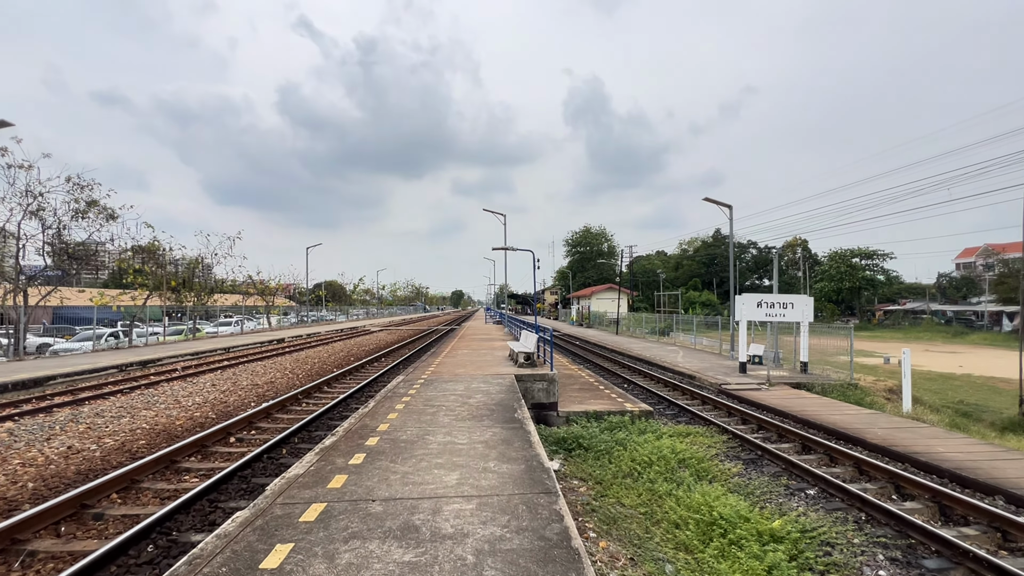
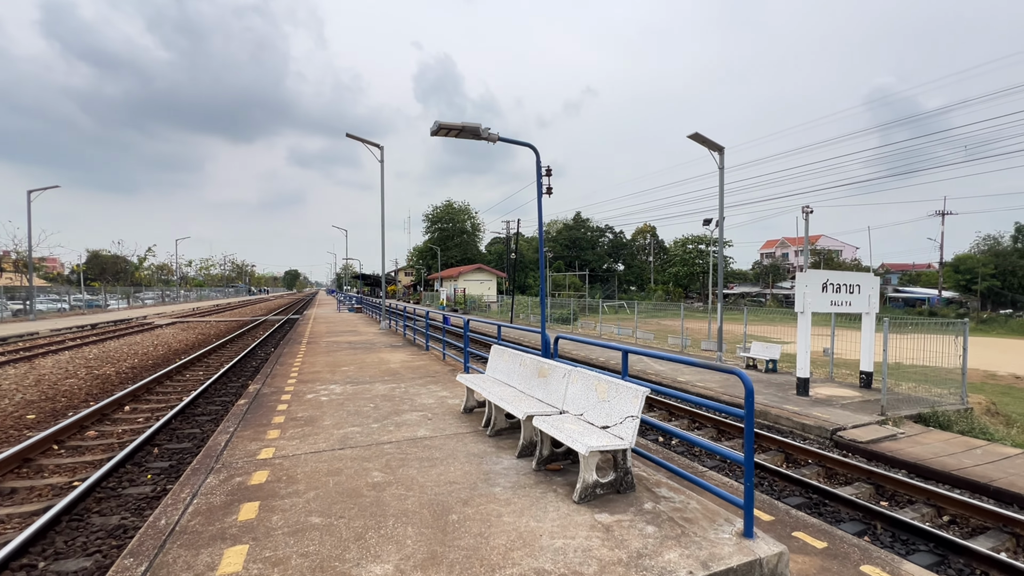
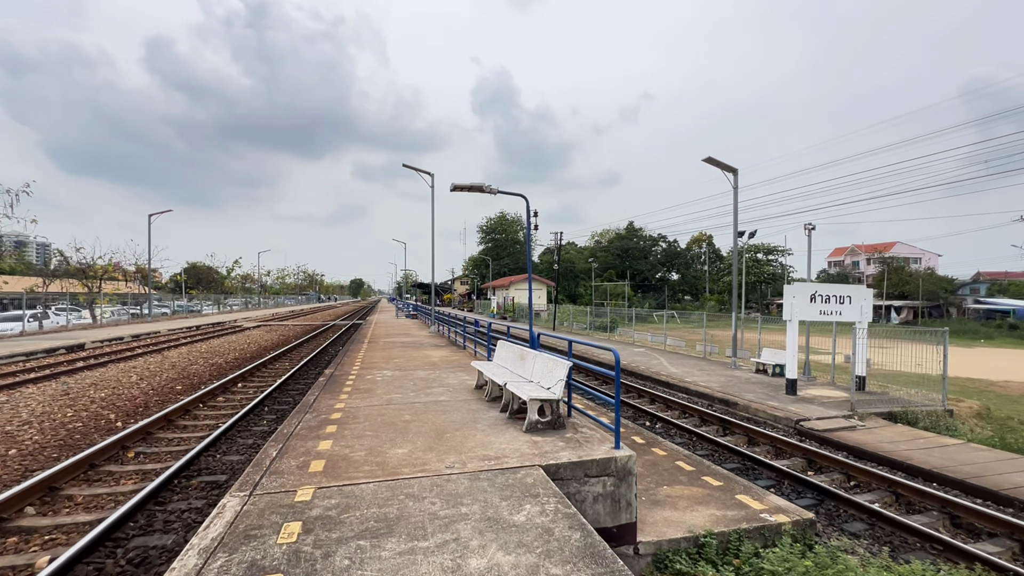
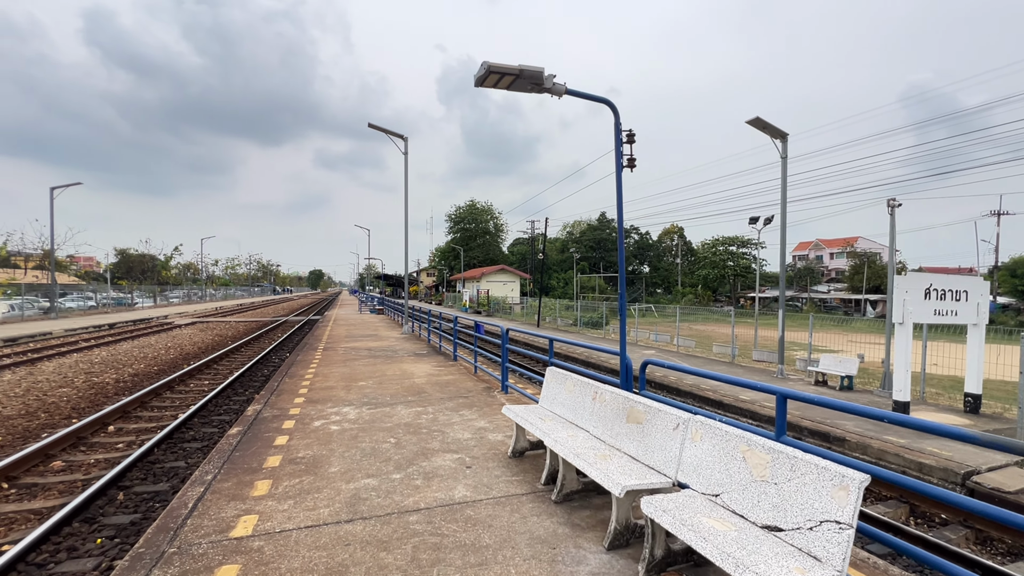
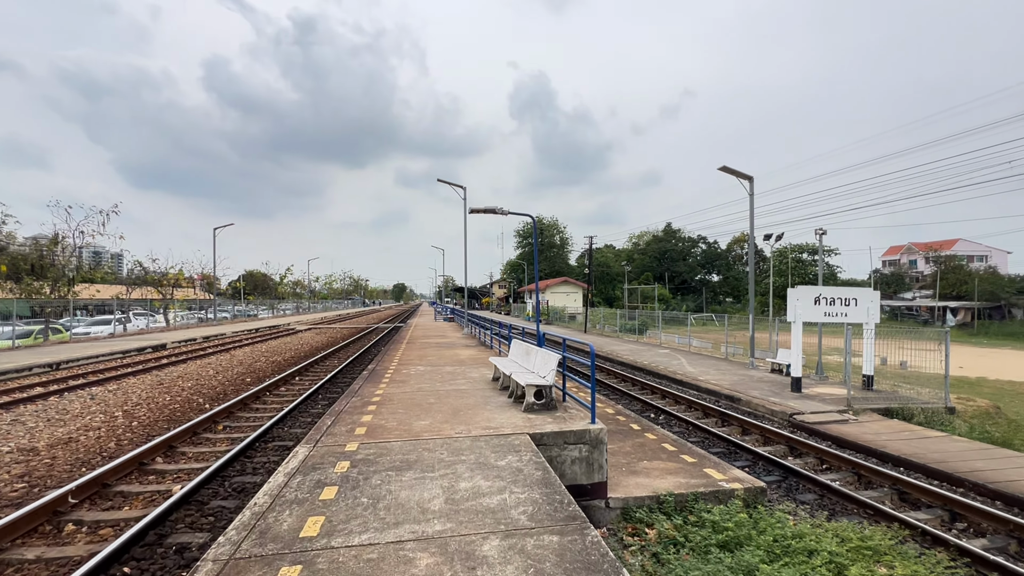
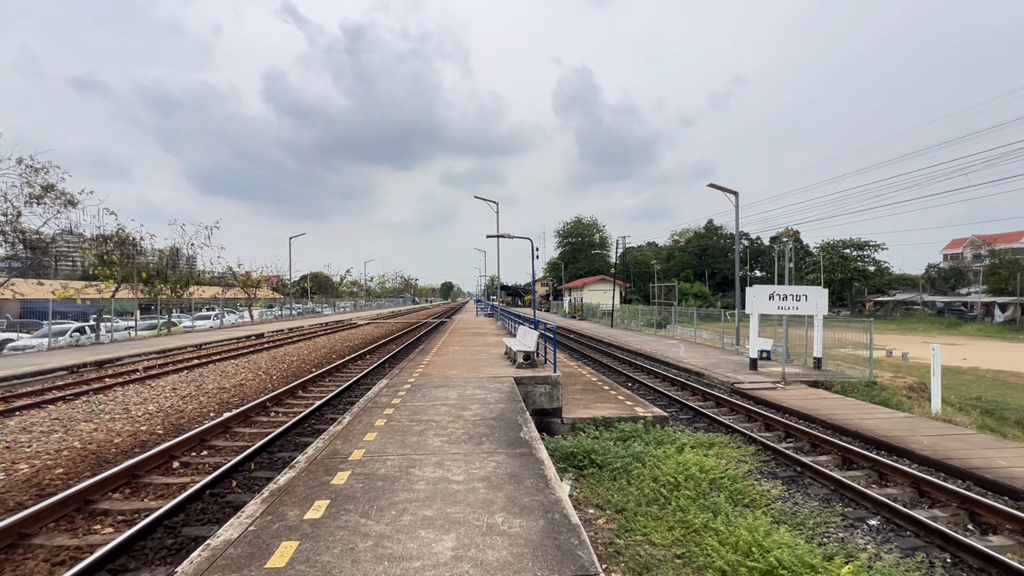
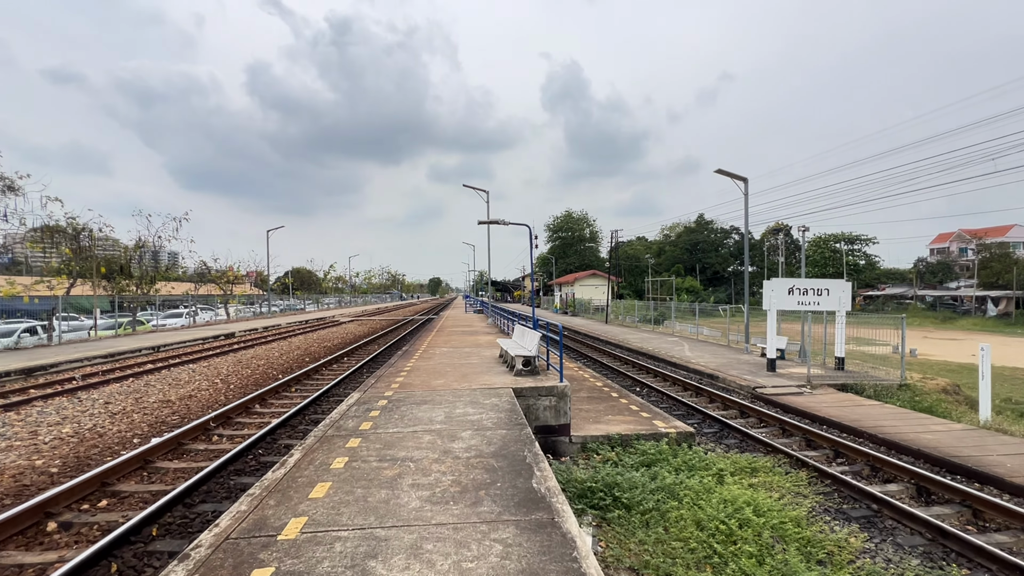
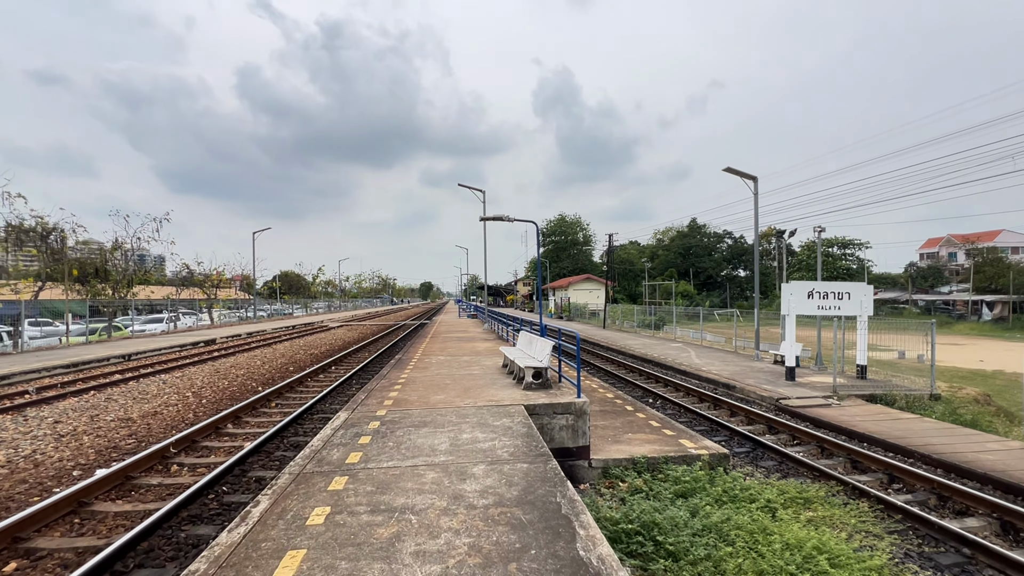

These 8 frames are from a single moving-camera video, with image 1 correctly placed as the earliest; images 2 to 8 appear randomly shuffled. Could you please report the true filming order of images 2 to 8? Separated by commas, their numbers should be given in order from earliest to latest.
6, 7, 8, 5, 3, 2, 4
